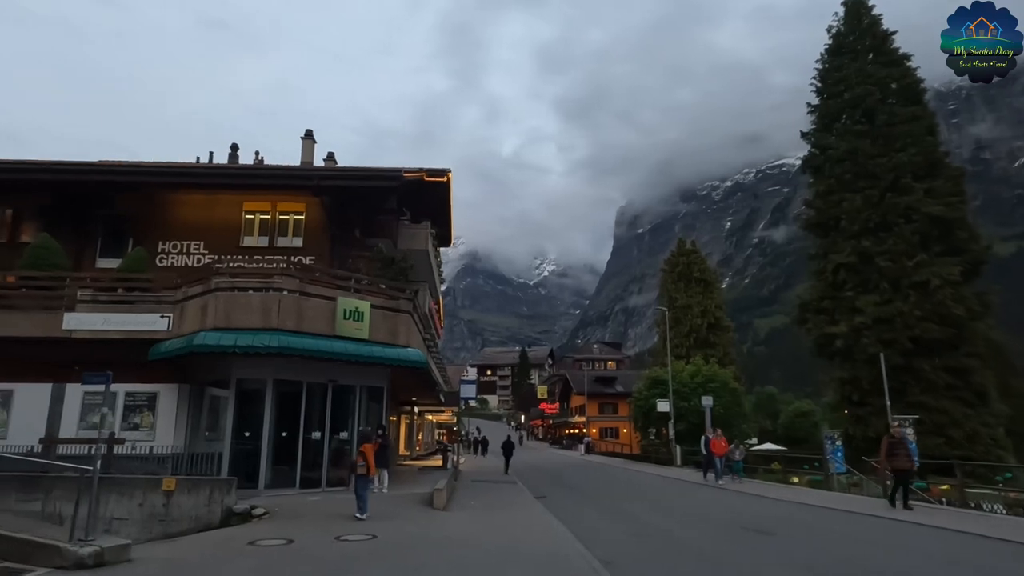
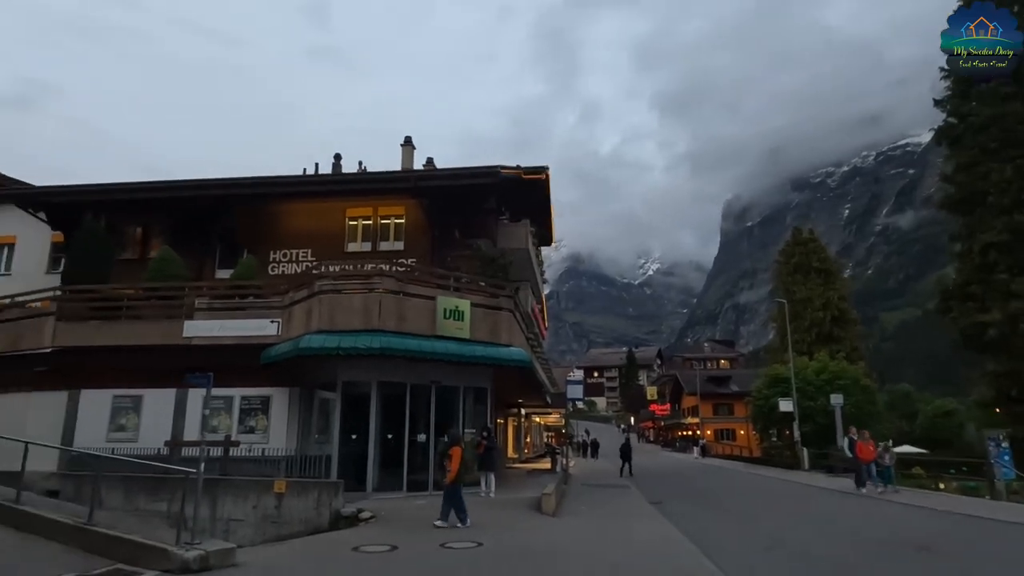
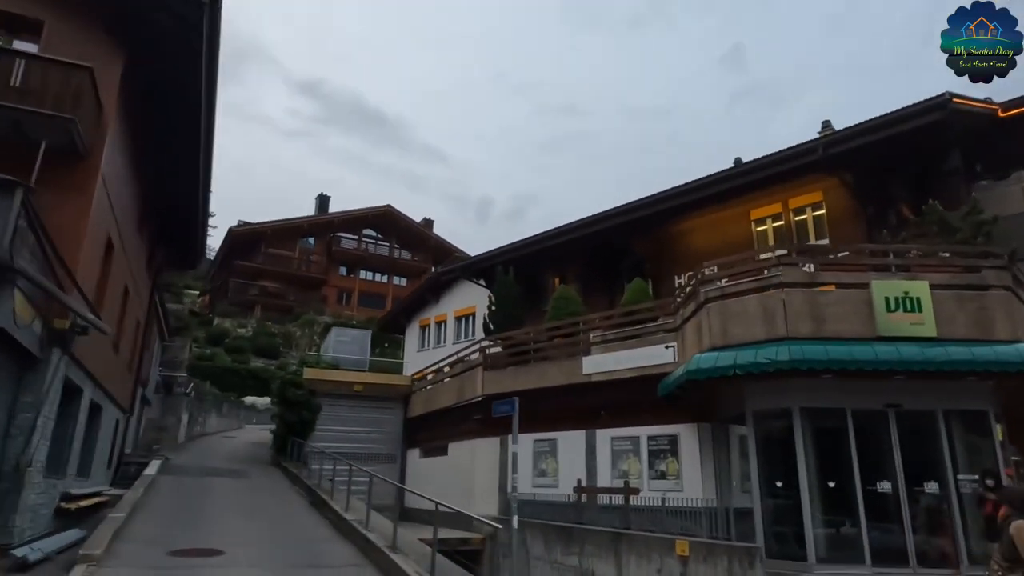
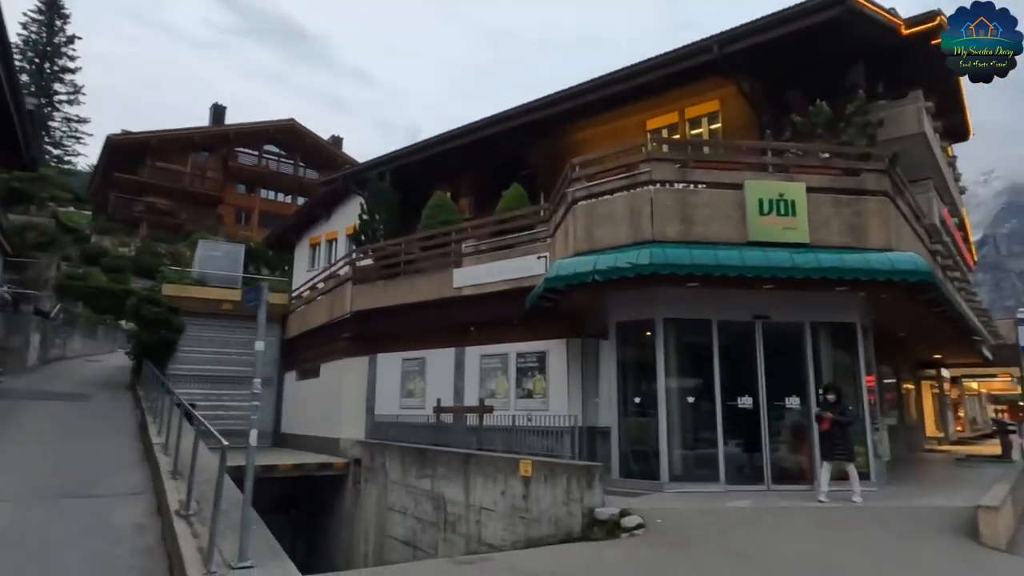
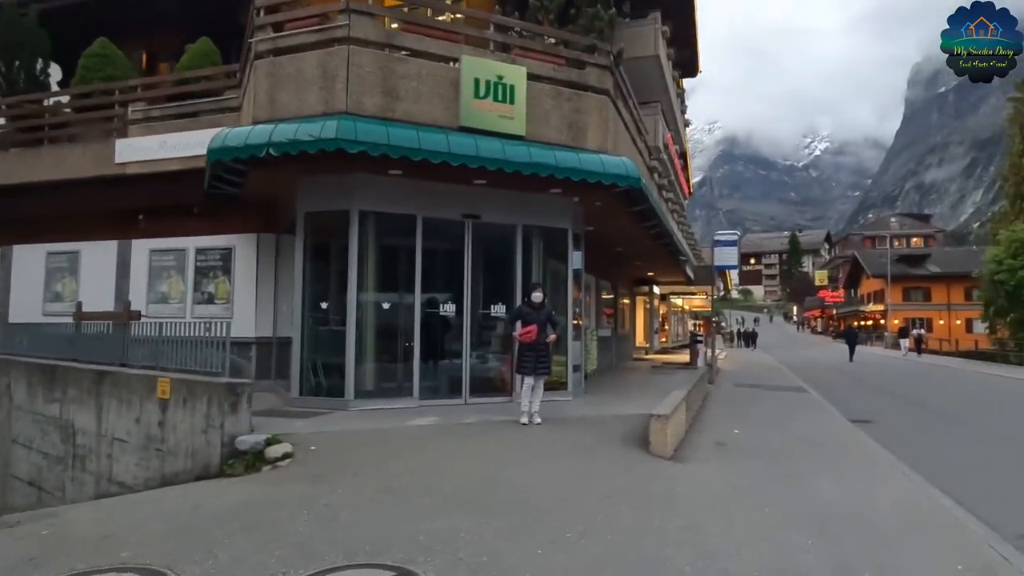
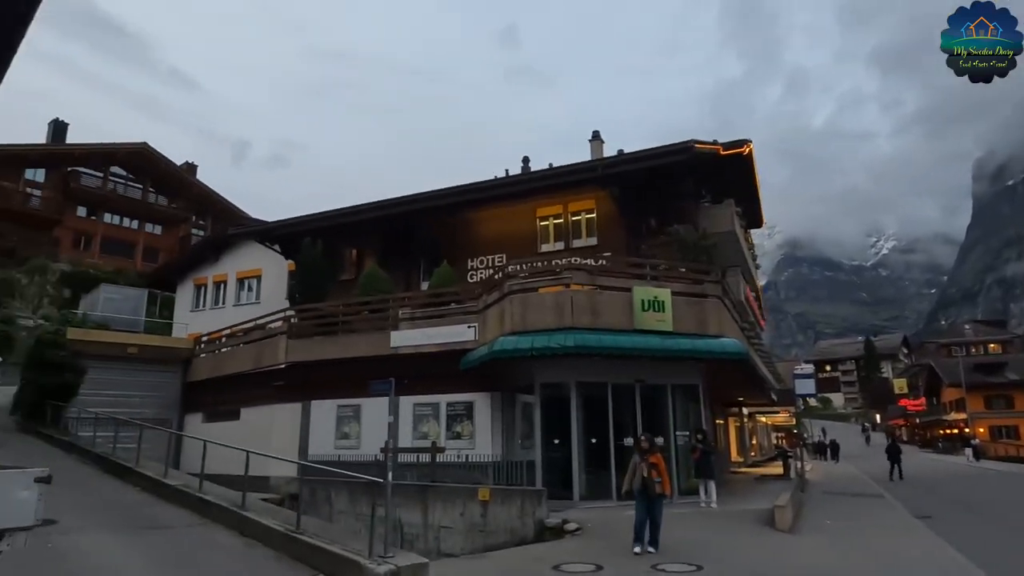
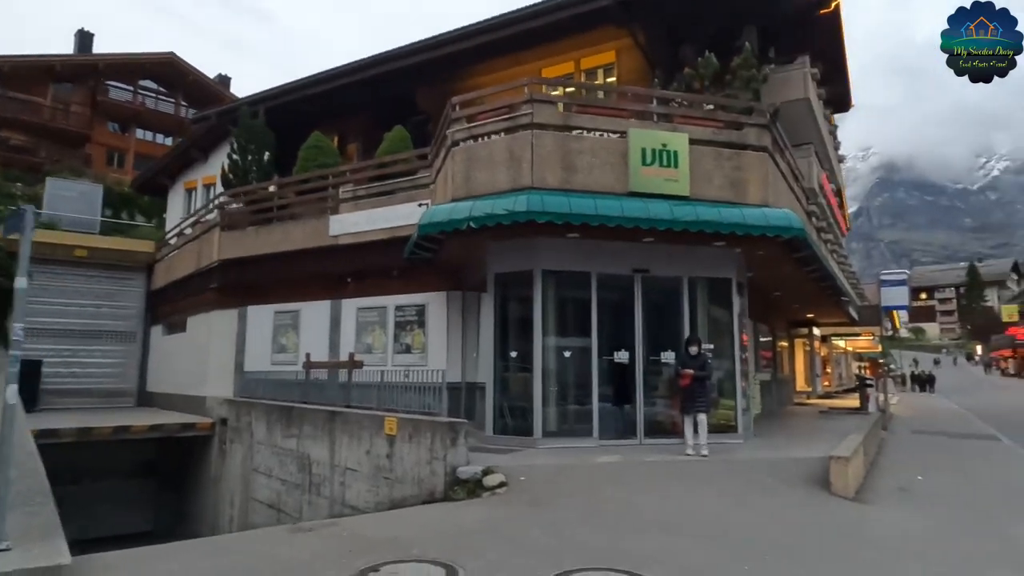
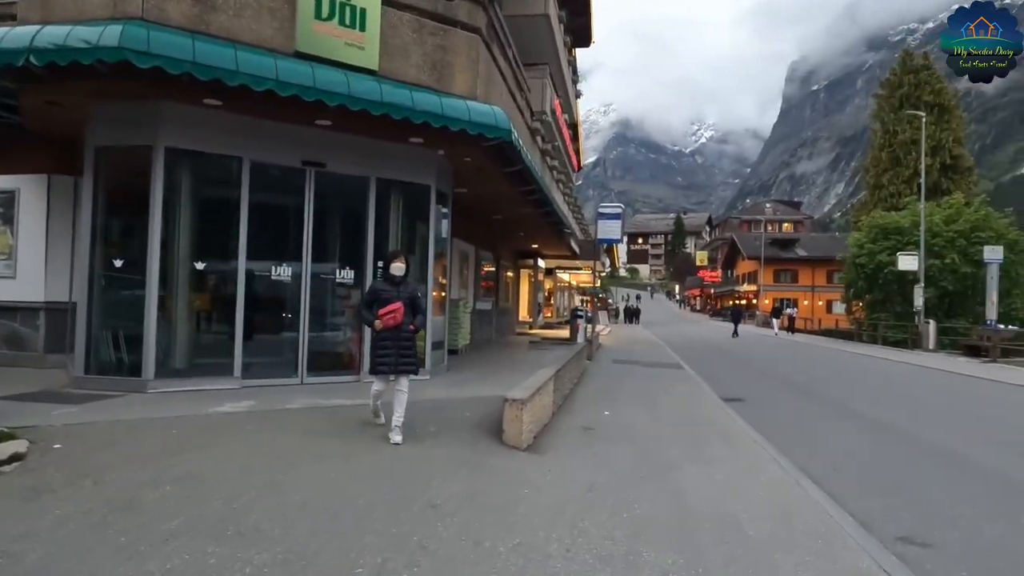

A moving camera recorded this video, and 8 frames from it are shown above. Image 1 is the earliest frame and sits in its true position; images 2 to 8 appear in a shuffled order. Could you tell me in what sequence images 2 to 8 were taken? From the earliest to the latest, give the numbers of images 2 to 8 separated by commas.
2, 6, 3, 4, 7, 5, 8
